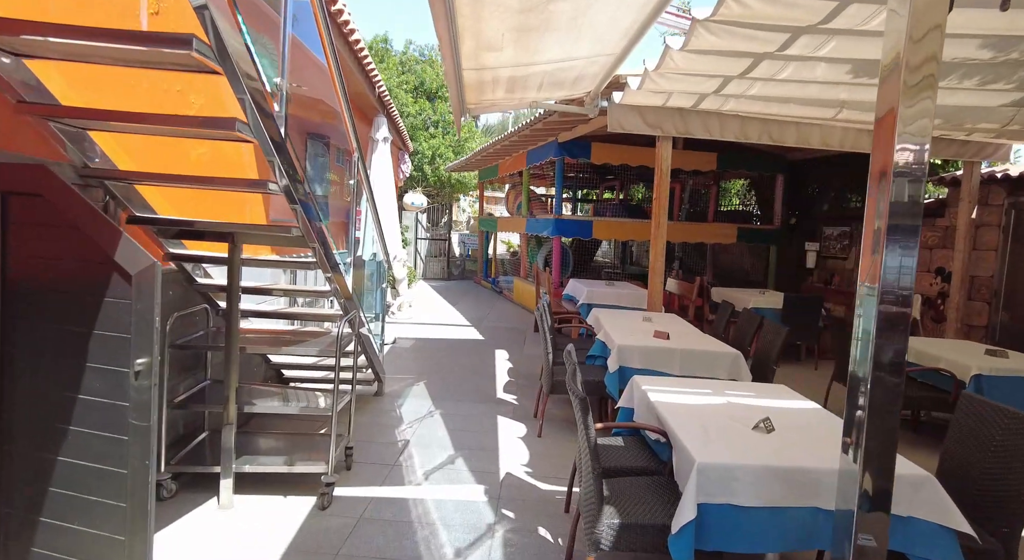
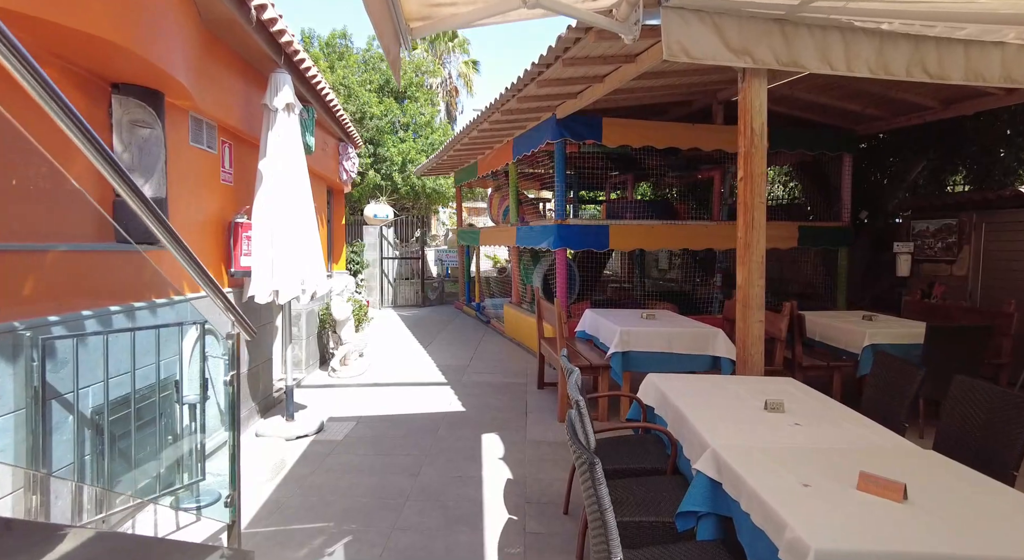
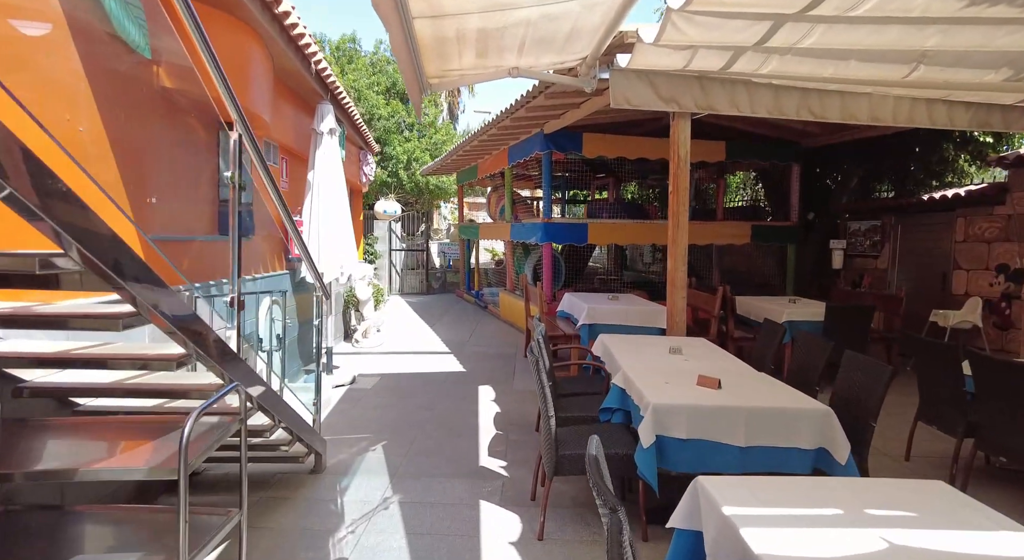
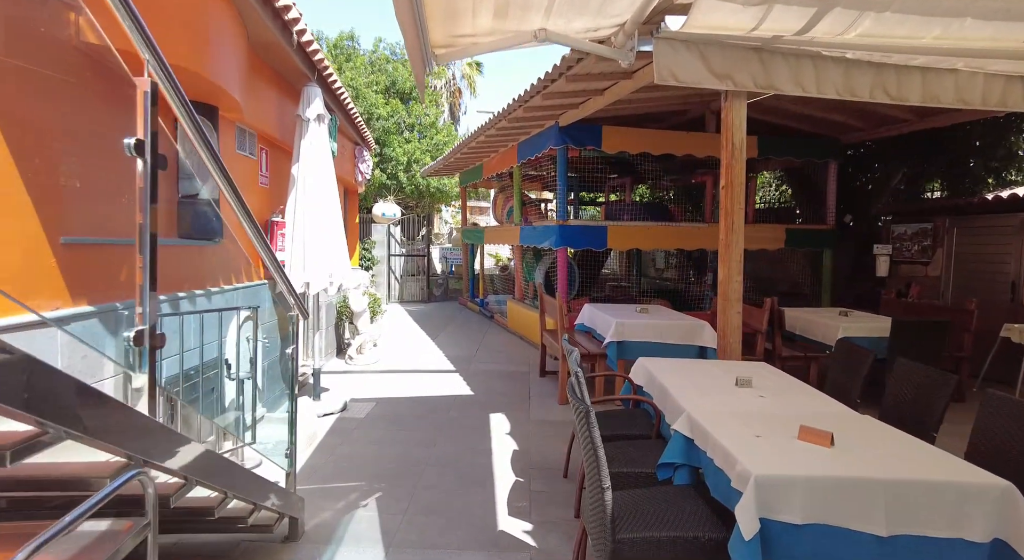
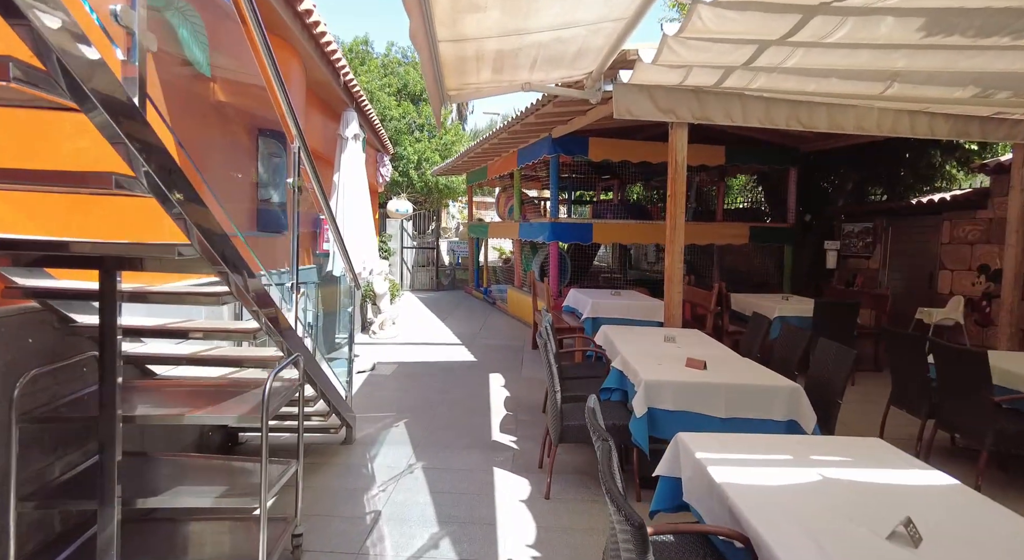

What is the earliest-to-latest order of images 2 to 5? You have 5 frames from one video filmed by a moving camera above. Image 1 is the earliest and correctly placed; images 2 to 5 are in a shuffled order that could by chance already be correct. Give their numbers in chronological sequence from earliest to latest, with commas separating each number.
5, 3, 4, 2
